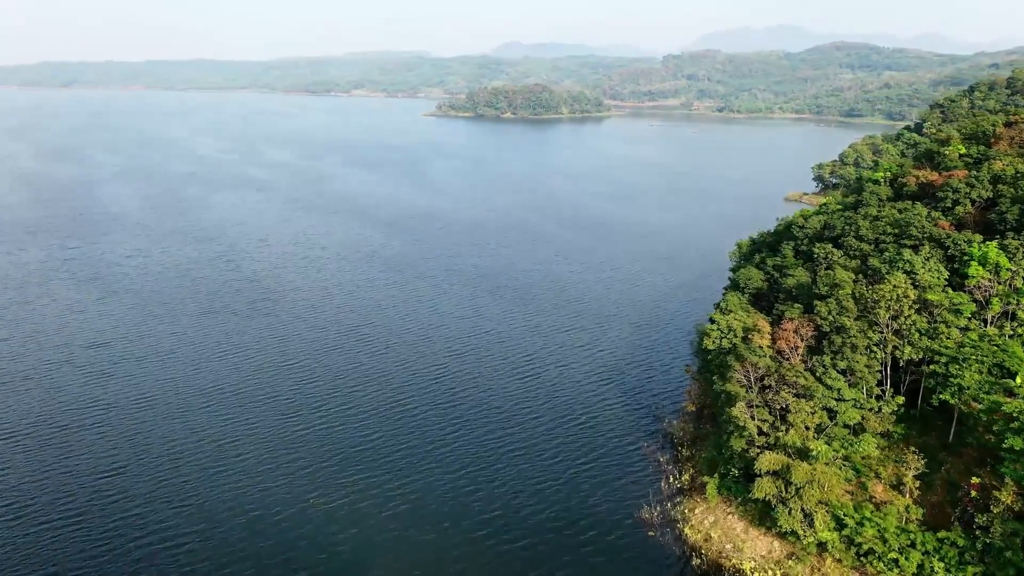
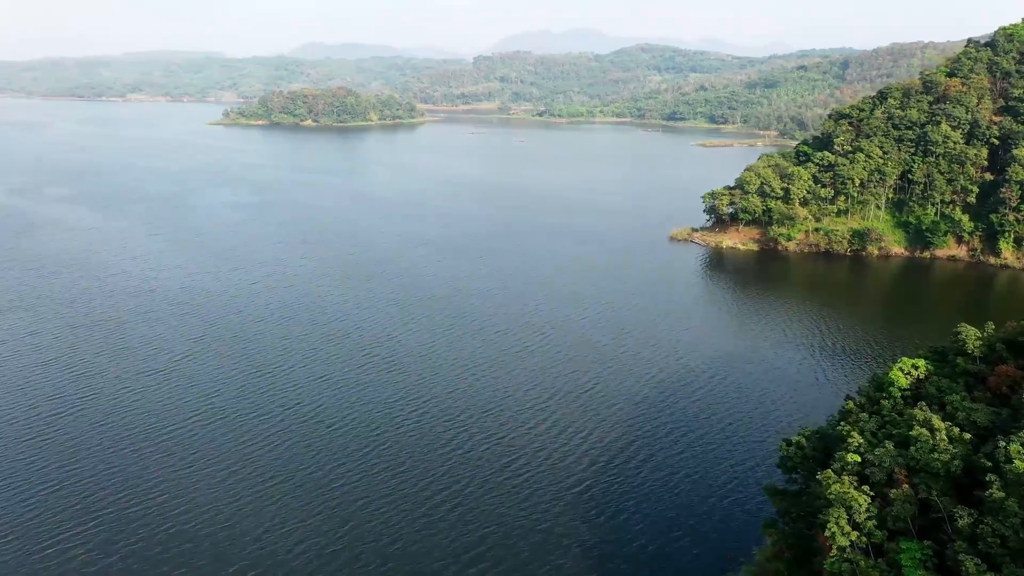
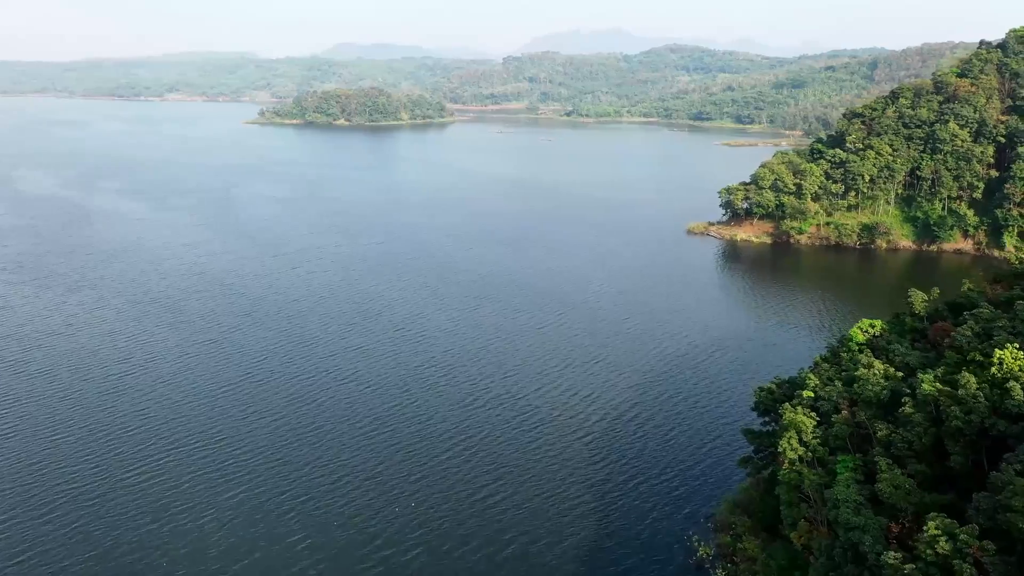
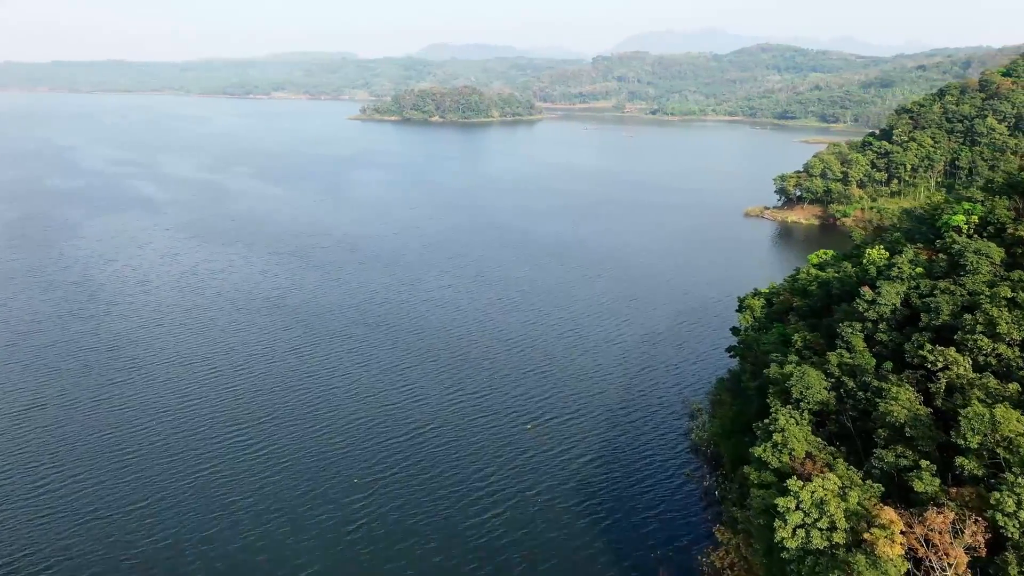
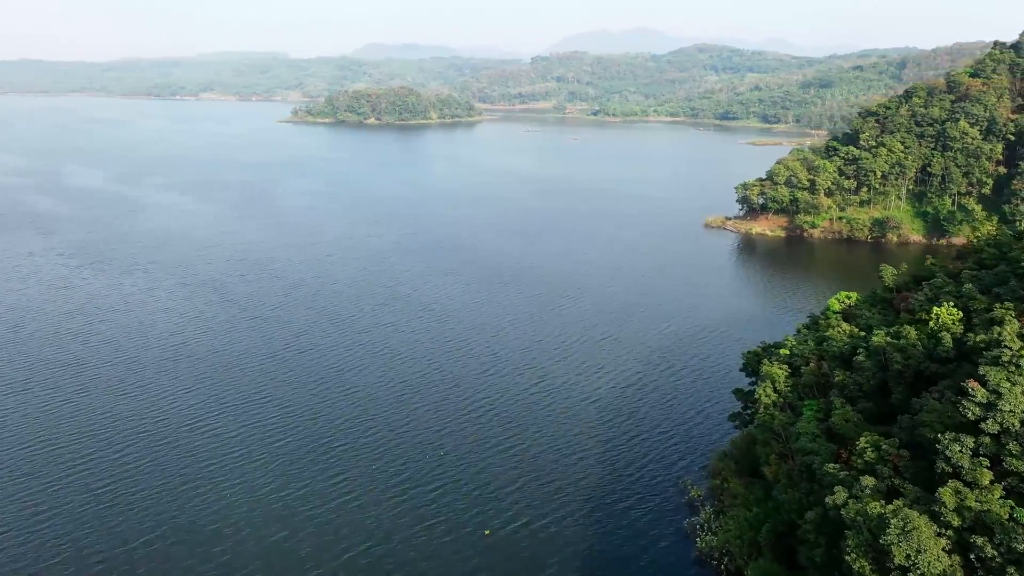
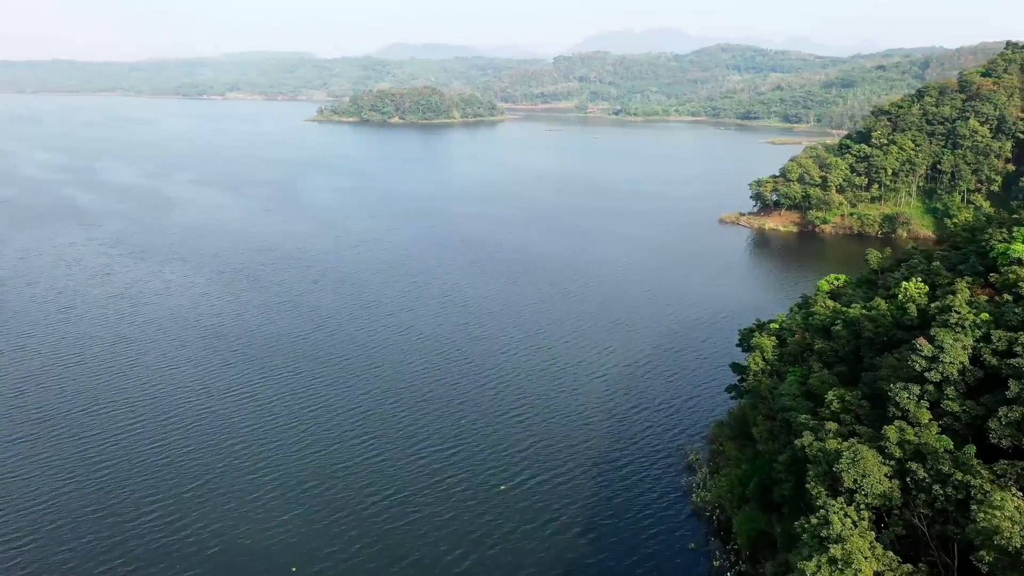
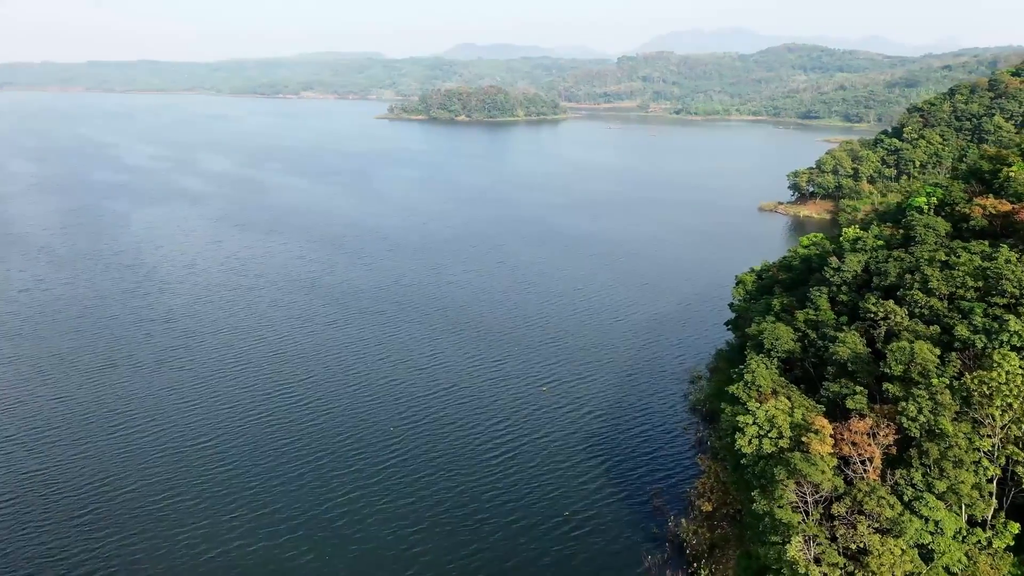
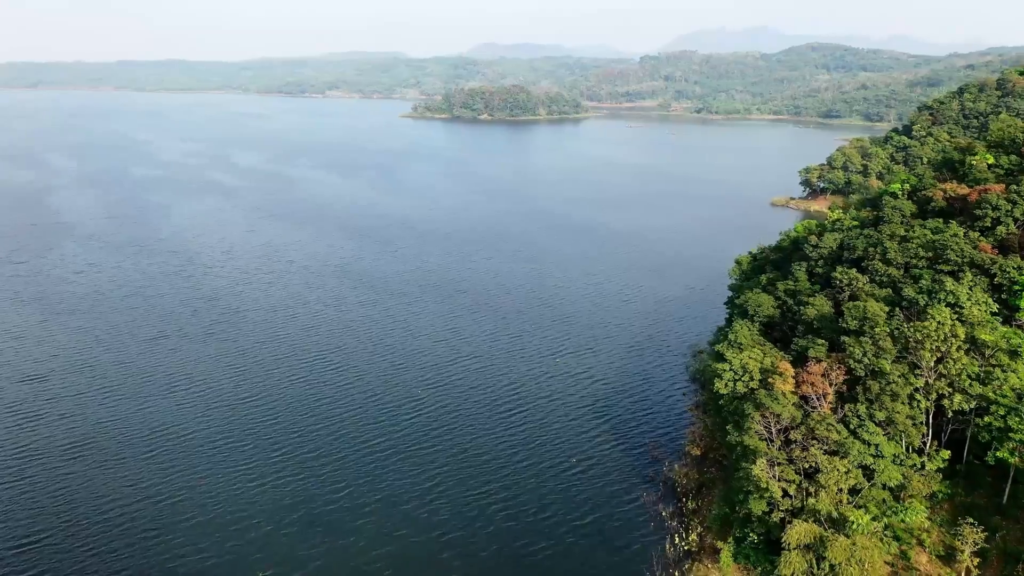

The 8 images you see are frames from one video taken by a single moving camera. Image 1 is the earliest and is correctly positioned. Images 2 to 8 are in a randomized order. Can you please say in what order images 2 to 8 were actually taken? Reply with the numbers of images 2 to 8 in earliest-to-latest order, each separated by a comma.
8, 7, 4, 6, 5, 3, 2
